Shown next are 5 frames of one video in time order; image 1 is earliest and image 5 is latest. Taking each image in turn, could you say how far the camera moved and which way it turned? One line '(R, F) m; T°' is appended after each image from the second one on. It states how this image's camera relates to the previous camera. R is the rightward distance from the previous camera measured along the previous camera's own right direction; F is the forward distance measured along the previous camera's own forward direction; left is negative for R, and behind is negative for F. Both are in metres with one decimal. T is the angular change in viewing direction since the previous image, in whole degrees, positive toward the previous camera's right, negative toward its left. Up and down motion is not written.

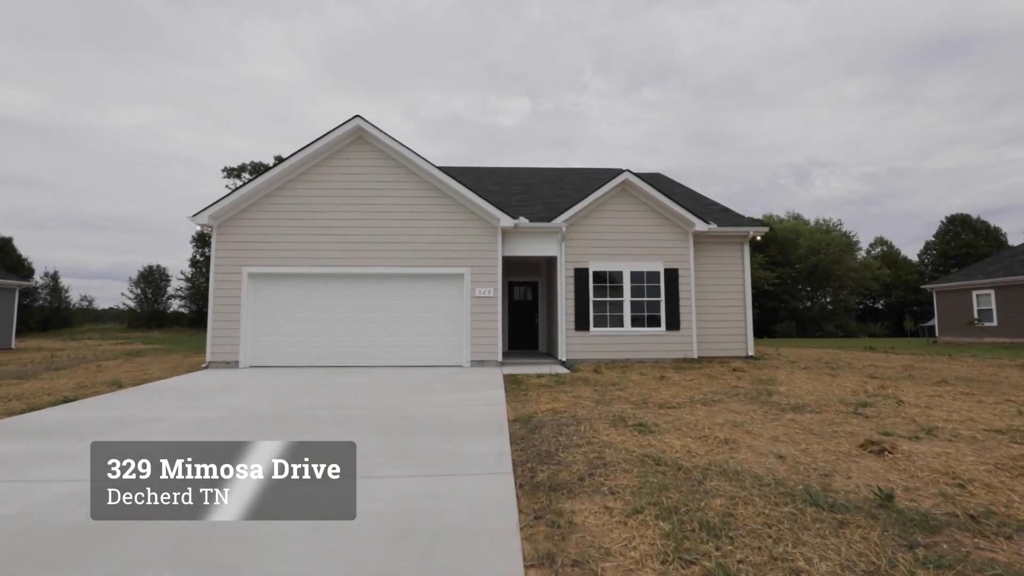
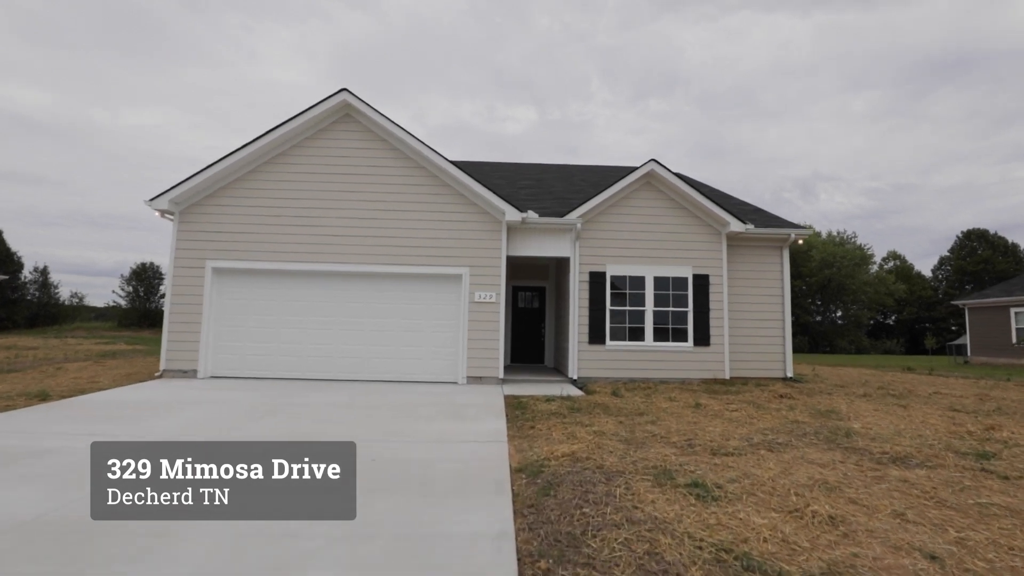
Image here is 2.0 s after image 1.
(0.0, +1.5) m; 0°
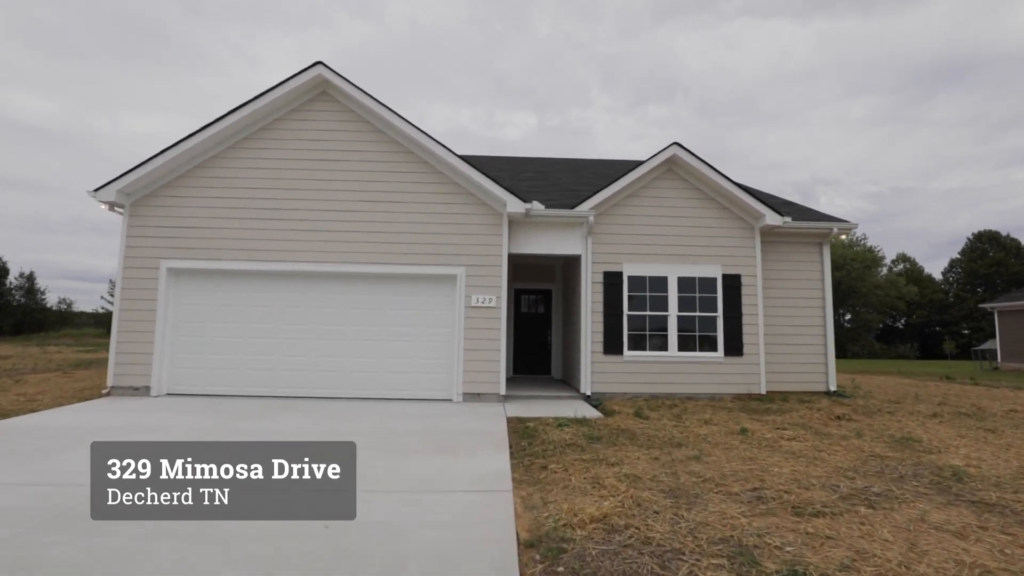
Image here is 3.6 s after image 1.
(0.0, +1.3) m; 0°
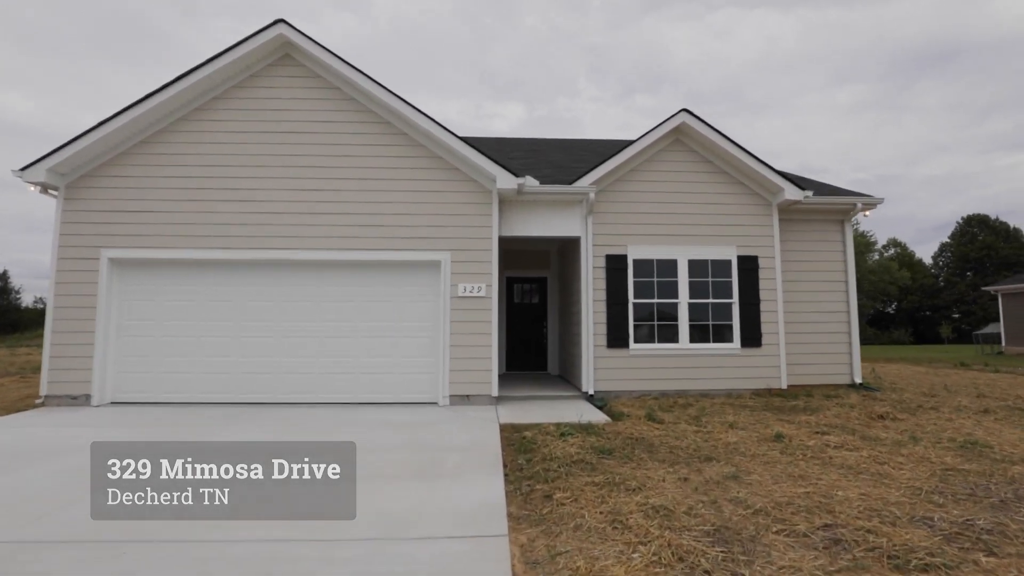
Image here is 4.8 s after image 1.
(0.0, +1.0) m; +1°
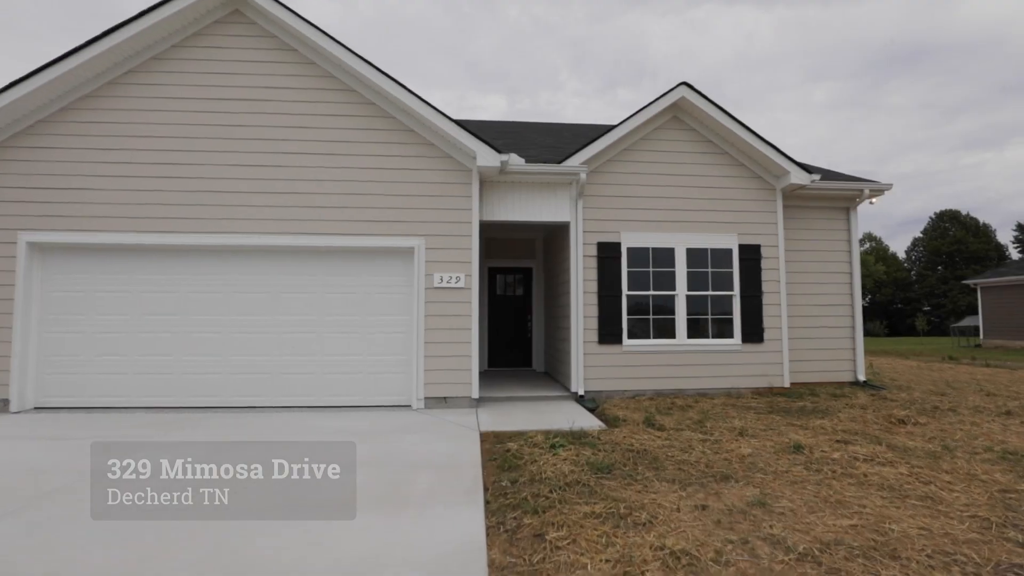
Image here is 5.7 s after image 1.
(0.0, +0.7) m; +2°
